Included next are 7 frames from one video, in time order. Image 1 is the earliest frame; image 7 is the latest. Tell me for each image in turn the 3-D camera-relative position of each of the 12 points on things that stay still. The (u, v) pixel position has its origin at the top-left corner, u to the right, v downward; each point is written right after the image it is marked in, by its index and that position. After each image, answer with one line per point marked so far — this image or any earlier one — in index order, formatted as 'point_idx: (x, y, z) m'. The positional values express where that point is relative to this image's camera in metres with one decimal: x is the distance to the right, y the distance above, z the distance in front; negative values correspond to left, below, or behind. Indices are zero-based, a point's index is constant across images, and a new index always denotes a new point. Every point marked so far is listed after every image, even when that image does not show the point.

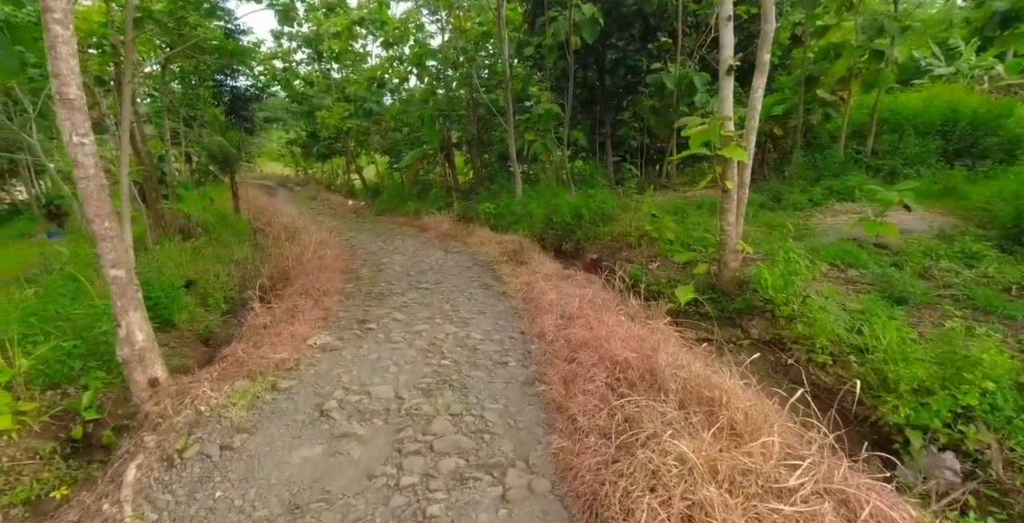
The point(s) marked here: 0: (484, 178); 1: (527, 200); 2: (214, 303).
0: (-0.7, +2.1, +13.3) m
1: (+0.3, +1.0, +8.6) m
2: (-3.7, -0.5, +6.6) m
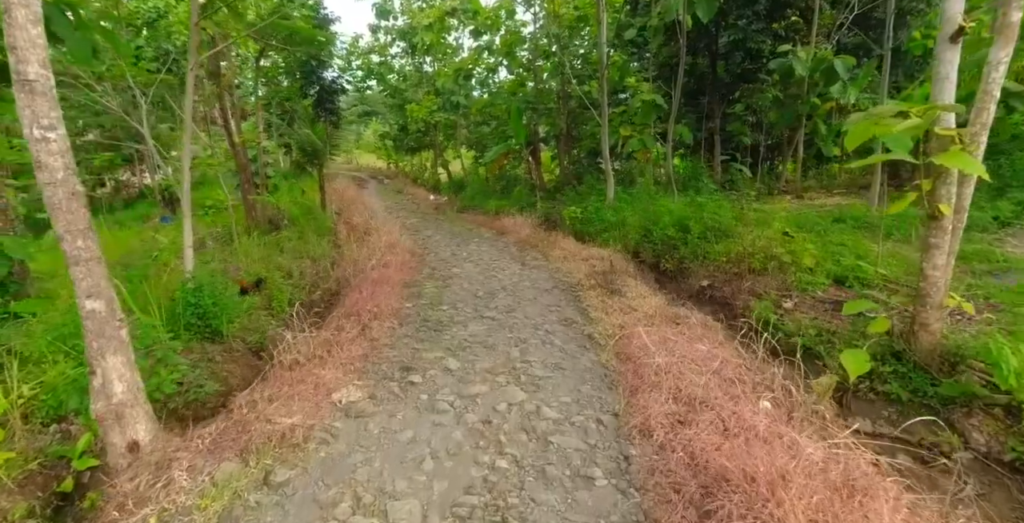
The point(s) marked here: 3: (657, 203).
0: (+1.4, +2.0, +12.3) m
1: (+1.6, +0.8, +7.5) m
2: (-2.8, -0.5, +6.2) m
3: (+1.9, +0.7, +6.8) m
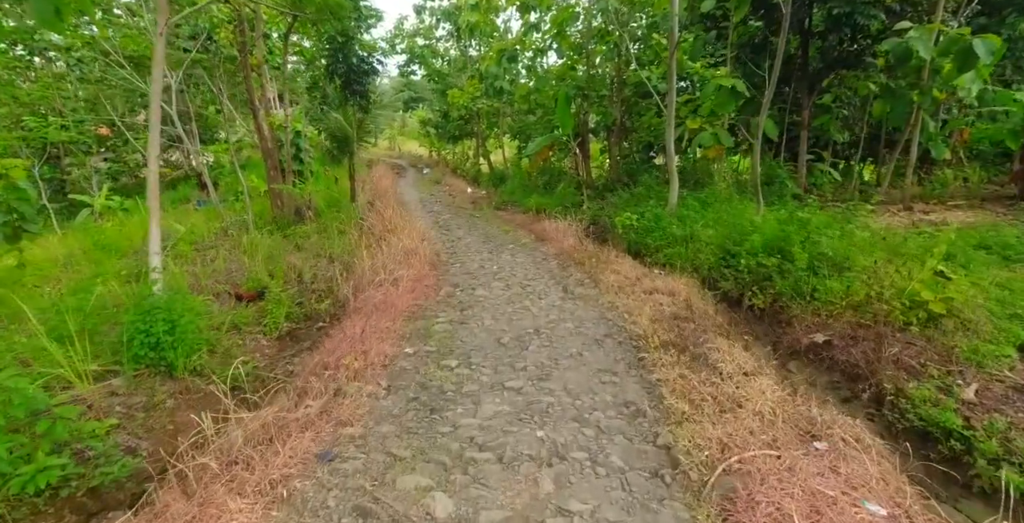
0: (+2.3, +1.8, +10.9) m
1: (+2.1, +0.5, +6.1) m
2: (-2.4, -0.6, +5.3) m
3: (+2.3, +0.5, +5.4) m
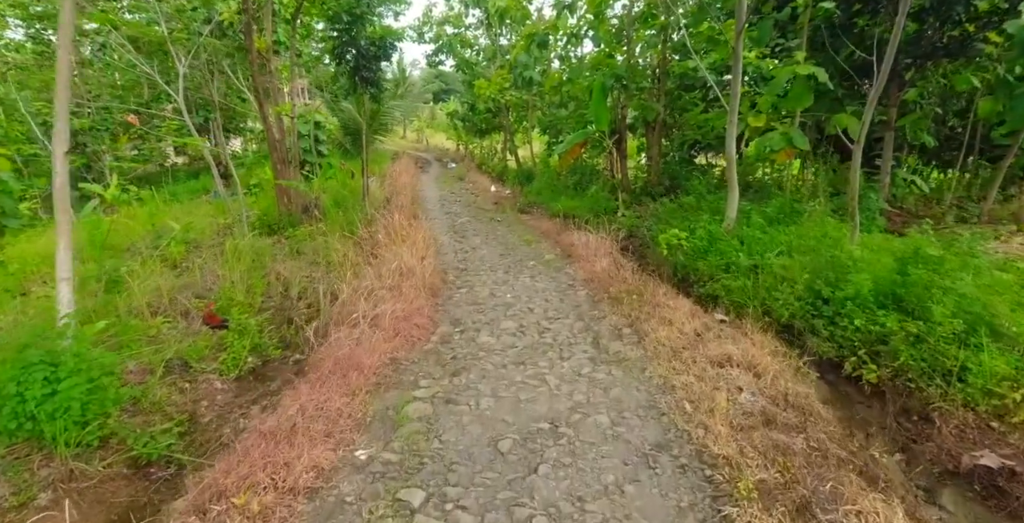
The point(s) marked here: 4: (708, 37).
0: (+2.8, +1.6, +9.6) m
1: (+2.3, +0.2, +4.9) m
2: (-2.3, -0.8, +4.3) m
3: (+2.5, +0.1, +4.2) m
4: (+2.9, +3.3, +7.8) m
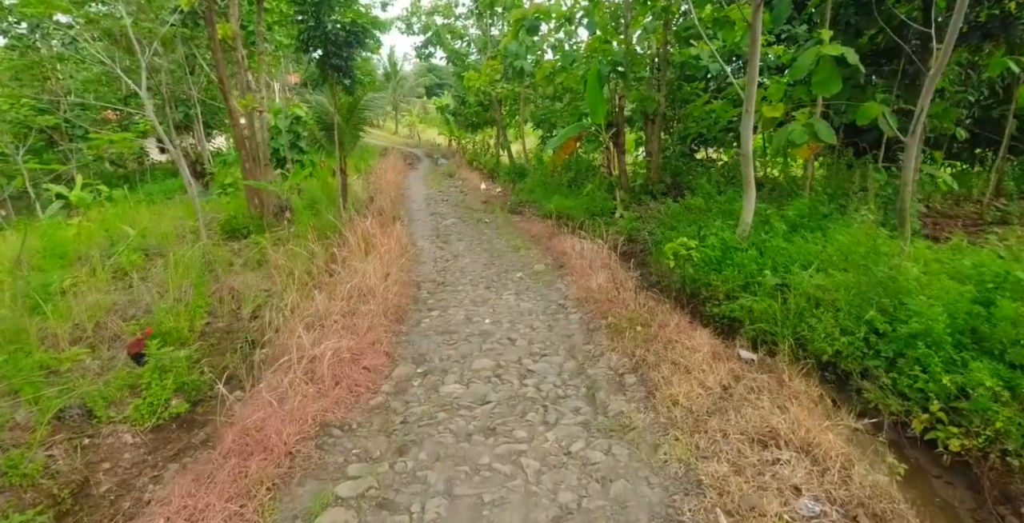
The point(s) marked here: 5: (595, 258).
0: (+2.6, +1.5, +8.9) m
1: (+2.1, +0.1, +4.2) m
2: (-2.4, -0.9, +3.5) m
3: (+2.3, 0.0, +3.5) m
4: (+2.7, +3.3, +7.1) m
5: (+0.8, 0.0, +5.0) m
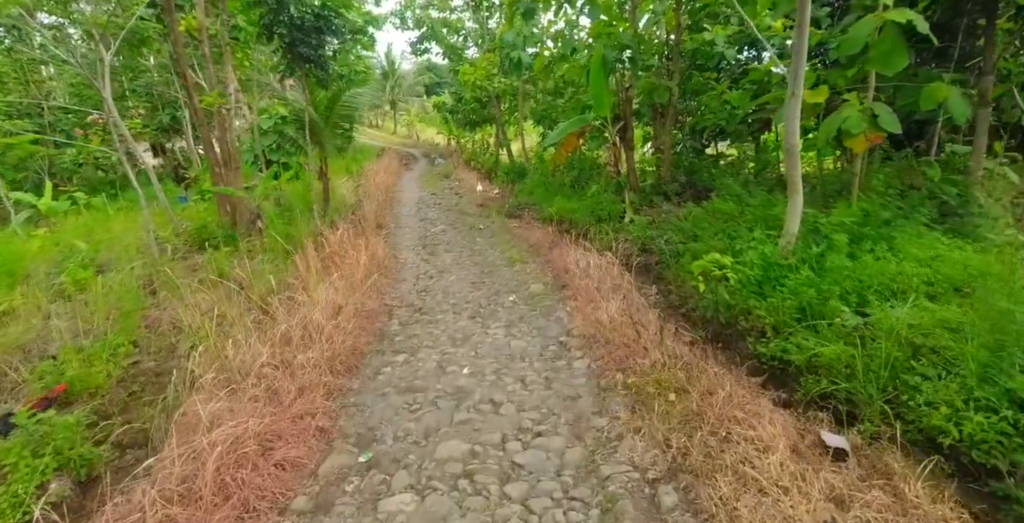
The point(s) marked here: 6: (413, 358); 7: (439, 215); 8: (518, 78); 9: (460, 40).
0: (+2.5, +1.4, +8.0) m
1: (+2.0, 0.0, +3.3) m
2: (-2.5, -1.1, +2.7) m
3: (+2.2, -0.1, +2.5) m
4: (+2.6, +3.1, +6.1) m
5: (+0.7, -0.1, +4.1) m
6: (-0.6, -0.6, +3.2) m
7: (-1.3, +0.8, +9.5) m
8: (+0.1, +4.3, +12.3) m
9: (-1.6, +6.7, +16.0) m
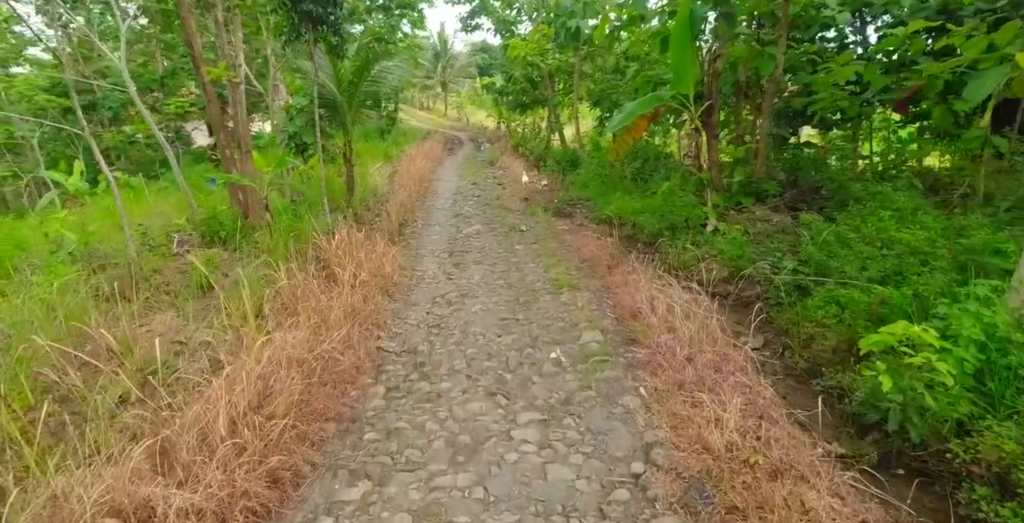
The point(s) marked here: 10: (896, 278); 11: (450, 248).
0: (+3.2, +1.1, +6.3) m
1: (+2.2, -0.4, +1.7) m
2: (-2.4, -1.3, +1.5) m
3: (+2.3, -0.5, +0.9) m
4: (+3.1, +2.9, +4.4) m
5: (+0.9, -0.4, +2.6) m
6: (-0.5, -0.8, +1.8) m
7: (-0.6, +0.8, +8.2) m
8: (+1.3, +4.3, +10.7) m
9: (0.0, +6.9, +14.5) m
10: (+2.1, 0.0, +2.9) m
11: (-0.7, +0.1, +5.9) m
